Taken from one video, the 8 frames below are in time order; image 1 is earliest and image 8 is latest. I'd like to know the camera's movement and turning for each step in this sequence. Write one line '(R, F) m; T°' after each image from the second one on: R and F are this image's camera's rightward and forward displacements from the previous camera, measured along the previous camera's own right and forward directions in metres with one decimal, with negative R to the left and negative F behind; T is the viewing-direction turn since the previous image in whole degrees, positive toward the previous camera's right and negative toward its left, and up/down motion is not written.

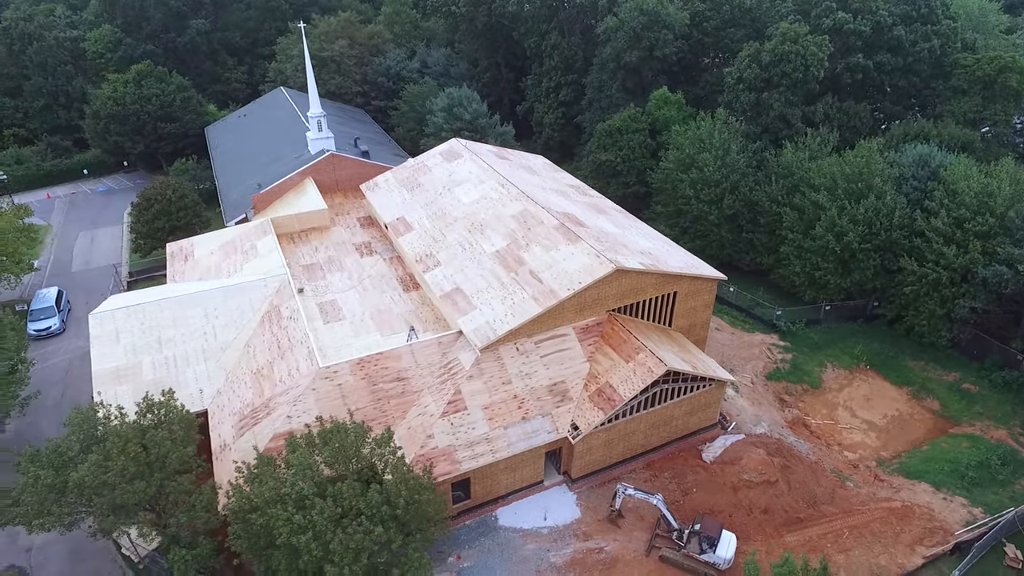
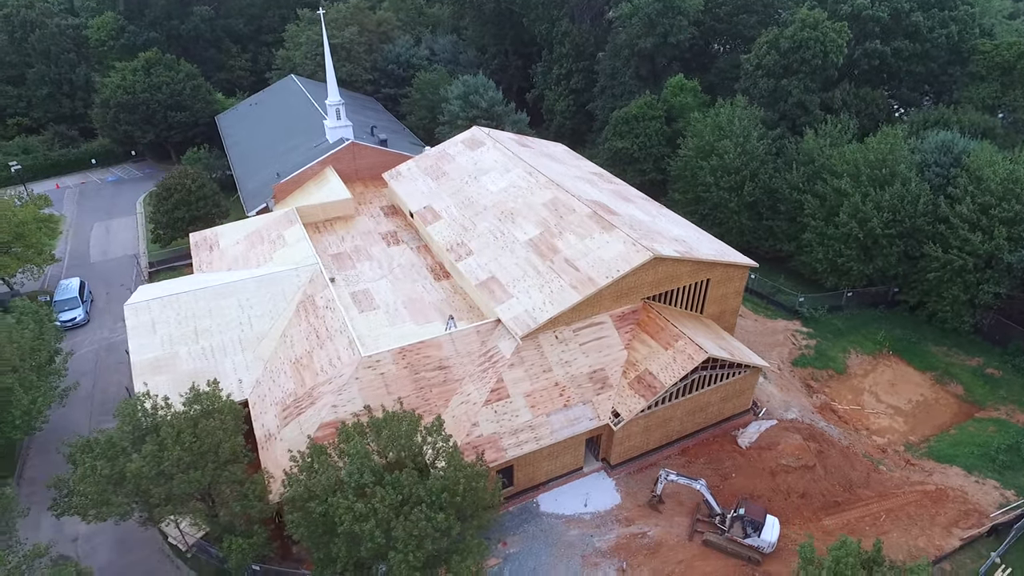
(-2.2, 0.0) m; +1°
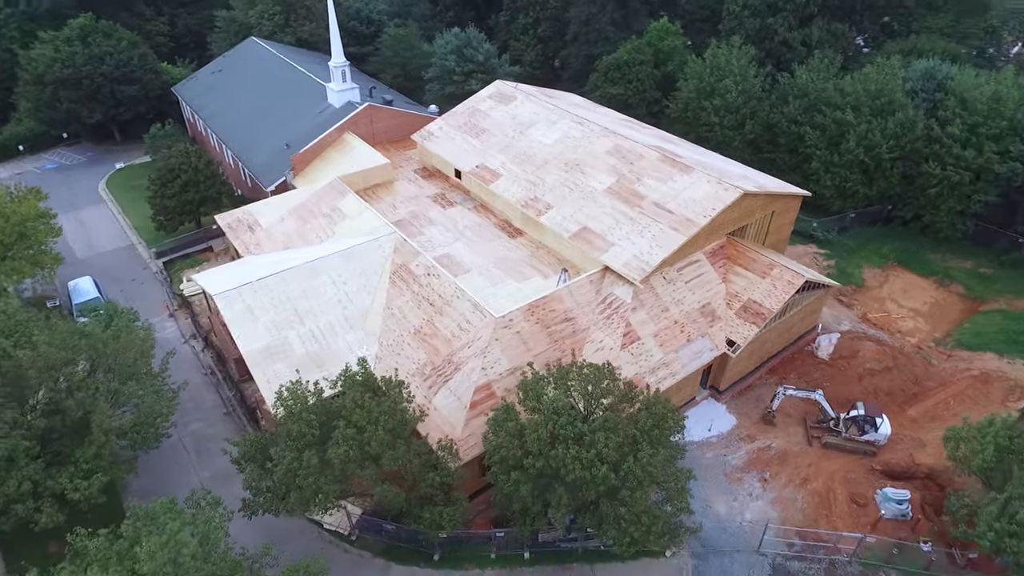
(-10.2, +0.3) m; +9°
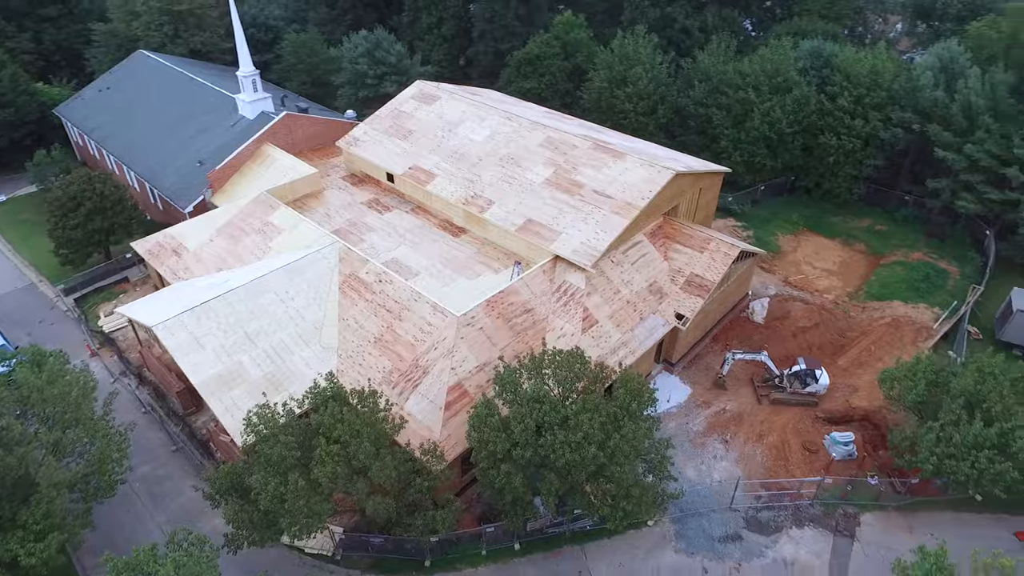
(-2.1, 0.0) m; +8°
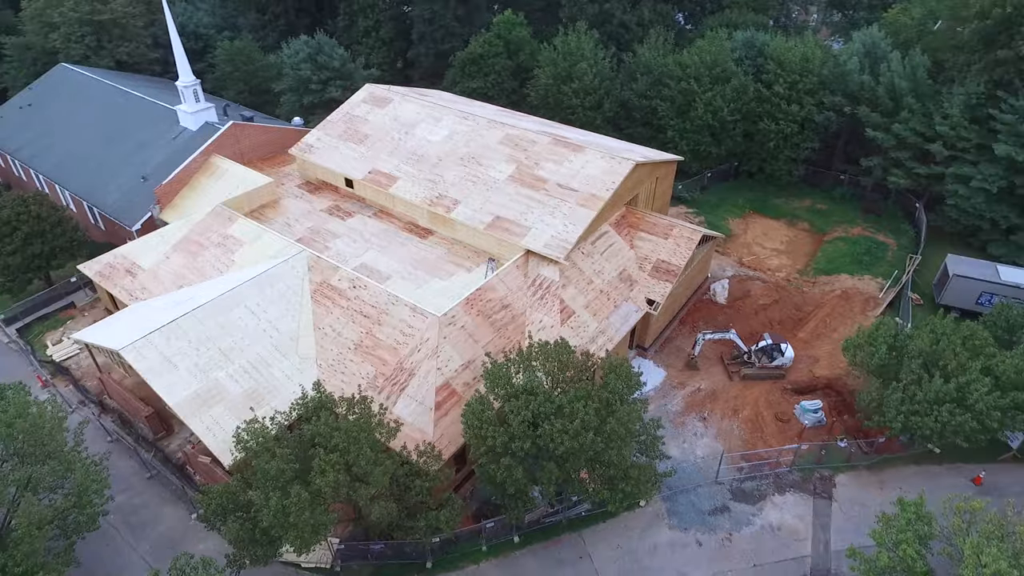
(-1.6, -0.1) m; +5°
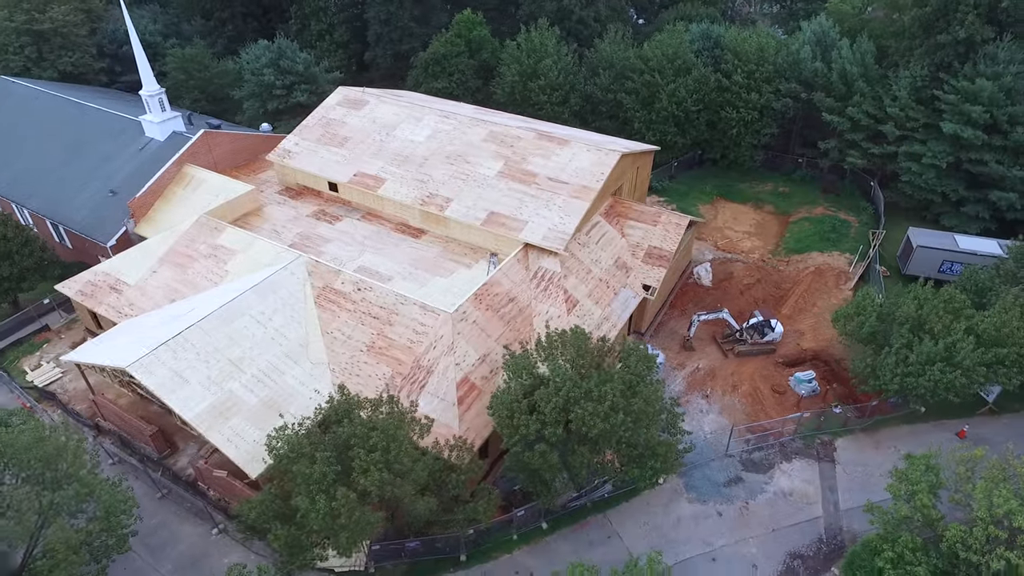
(-2.8, -0.3) m; +5°
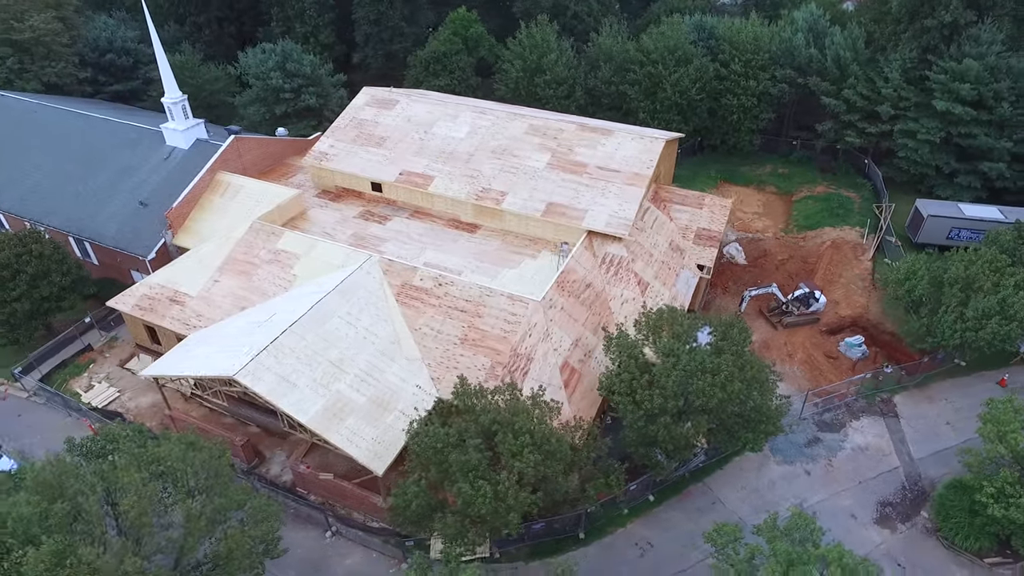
(-6.5, -0.5) m; +5°
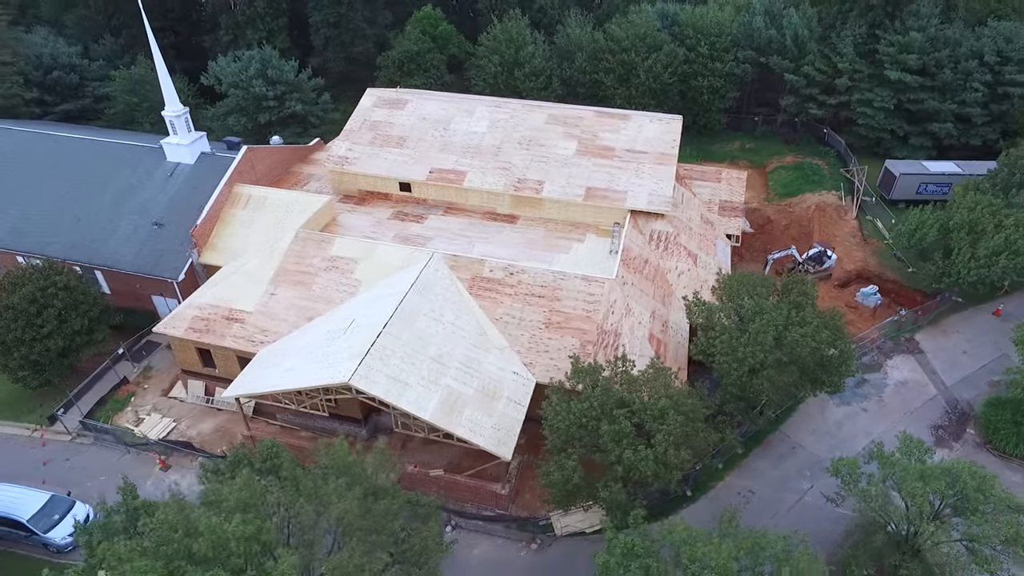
(-7.6, -0.4) m; +7°
